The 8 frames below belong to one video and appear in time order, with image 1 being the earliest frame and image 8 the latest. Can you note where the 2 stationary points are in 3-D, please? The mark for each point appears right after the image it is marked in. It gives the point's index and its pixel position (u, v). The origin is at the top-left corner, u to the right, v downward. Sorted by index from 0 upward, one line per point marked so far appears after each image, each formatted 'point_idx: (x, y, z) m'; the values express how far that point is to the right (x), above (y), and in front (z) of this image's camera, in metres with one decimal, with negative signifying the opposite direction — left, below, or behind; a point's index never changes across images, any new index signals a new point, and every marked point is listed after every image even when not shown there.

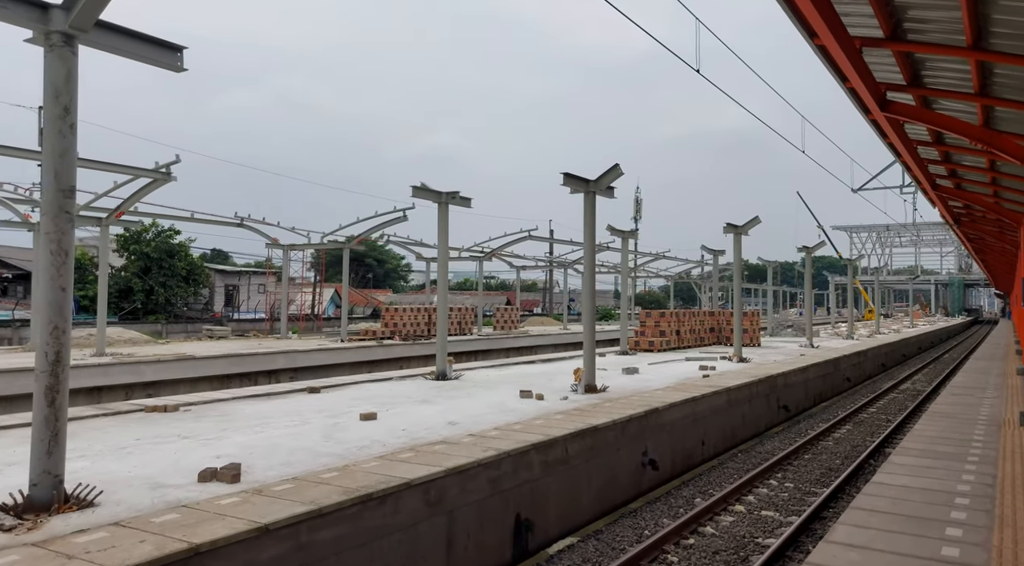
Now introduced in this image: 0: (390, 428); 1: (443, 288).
0: (-1.4, -1.7, +8.5) m
1: (-1.4, -0.1, +14.3) m
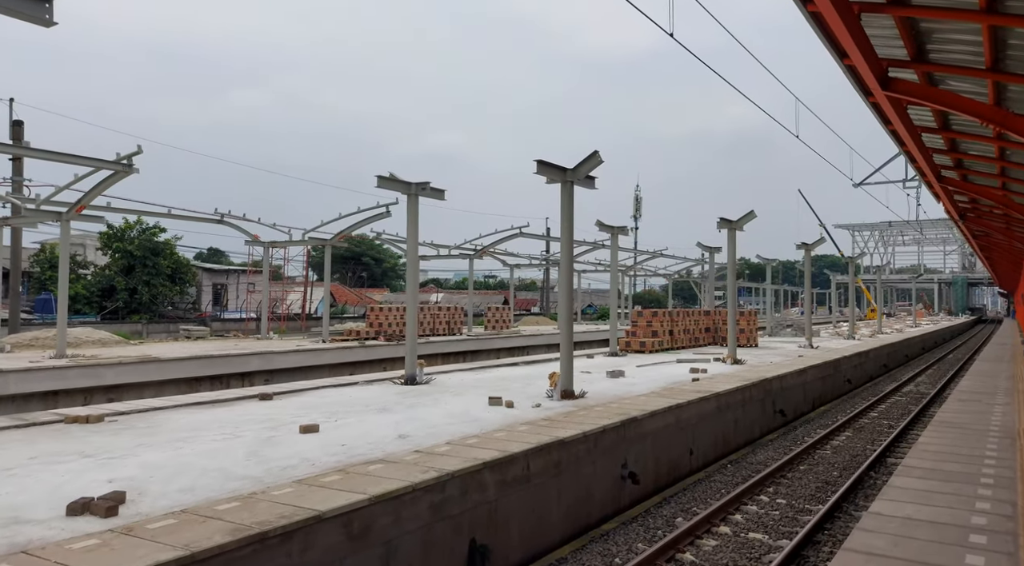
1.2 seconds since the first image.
0: (-1.9, -1.7, +7.5) m
1: (-1.8, 0.0, +13.3) m
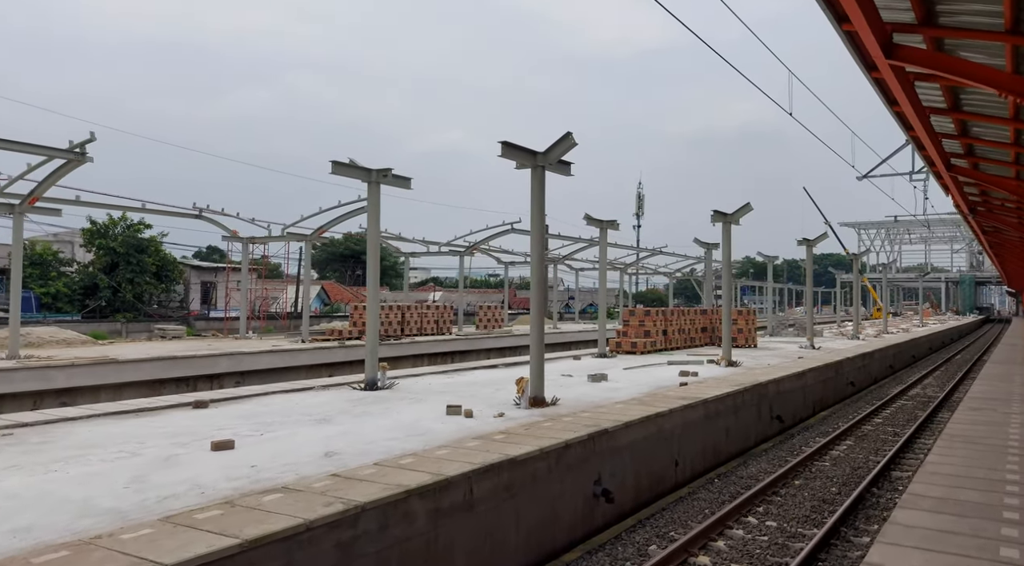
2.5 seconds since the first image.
0: (-2.5, -1.6, +6.5) m
1: (-2.4, 0.0, +12.2) m
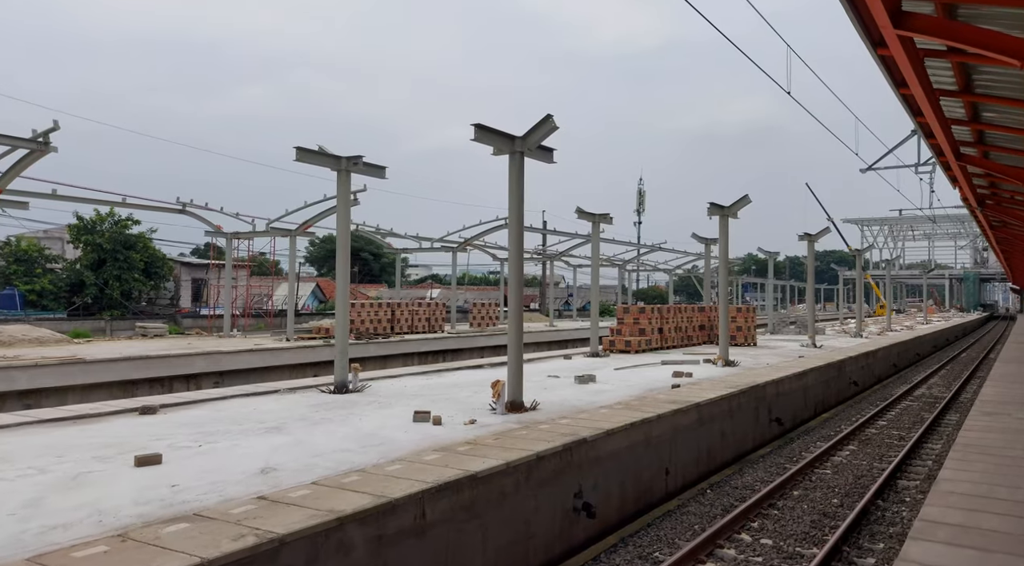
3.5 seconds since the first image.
0: (-2.8, -1.6, +5.7) m
1: (-2.7, +0.1, +11.4) m
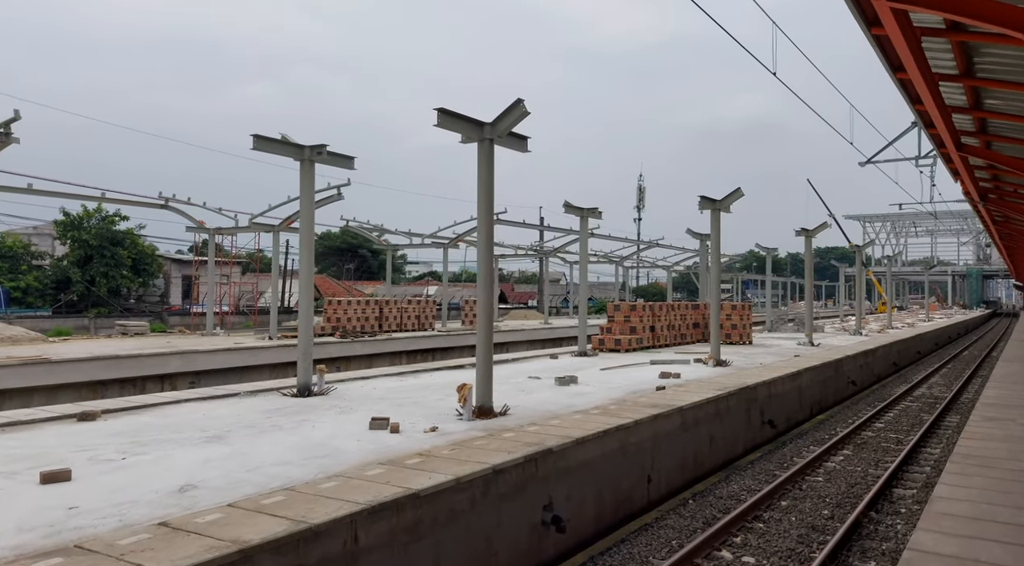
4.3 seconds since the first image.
0: (-3.2, -1.6, +5.1) m
1: (-3.1, +0.2, +10.8) m
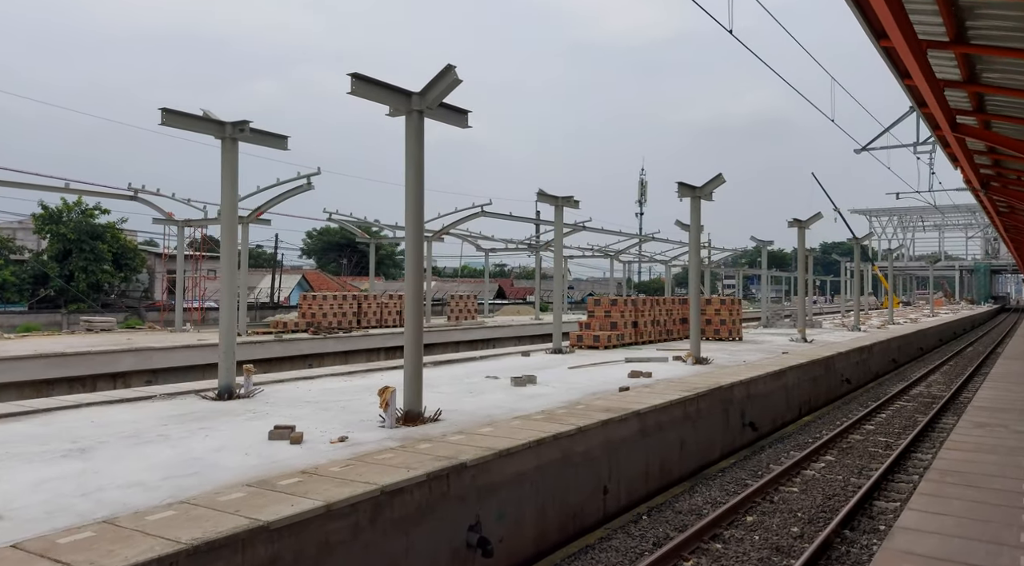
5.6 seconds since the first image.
0: (-4.1, -1.5, +4.1) m
1: (-3.9, +0.3, +9.9) m
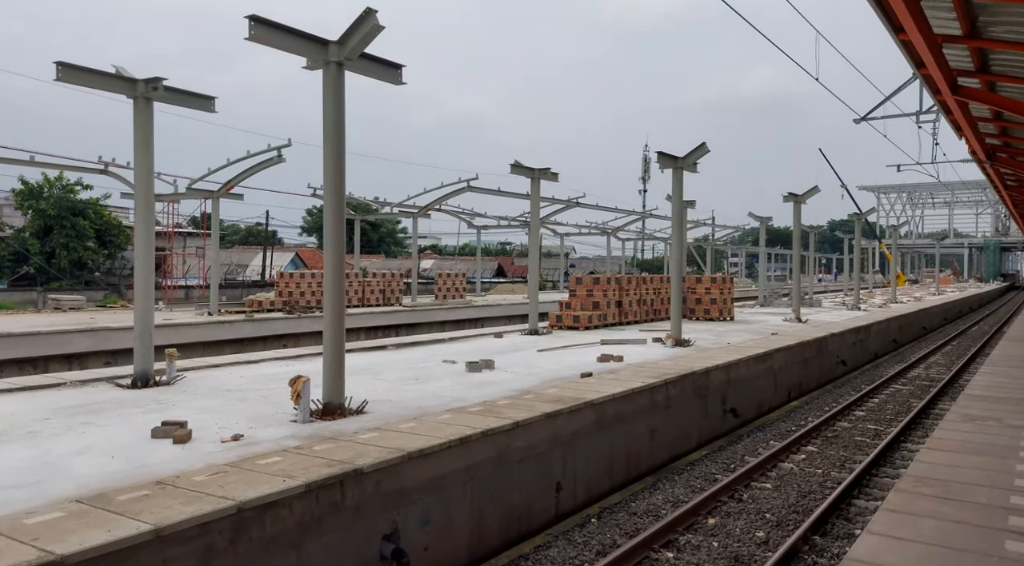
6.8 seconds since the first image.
0: (-4.8, -1.4, +3.3) m
1: (-4.6, +0.6, +9.0) m
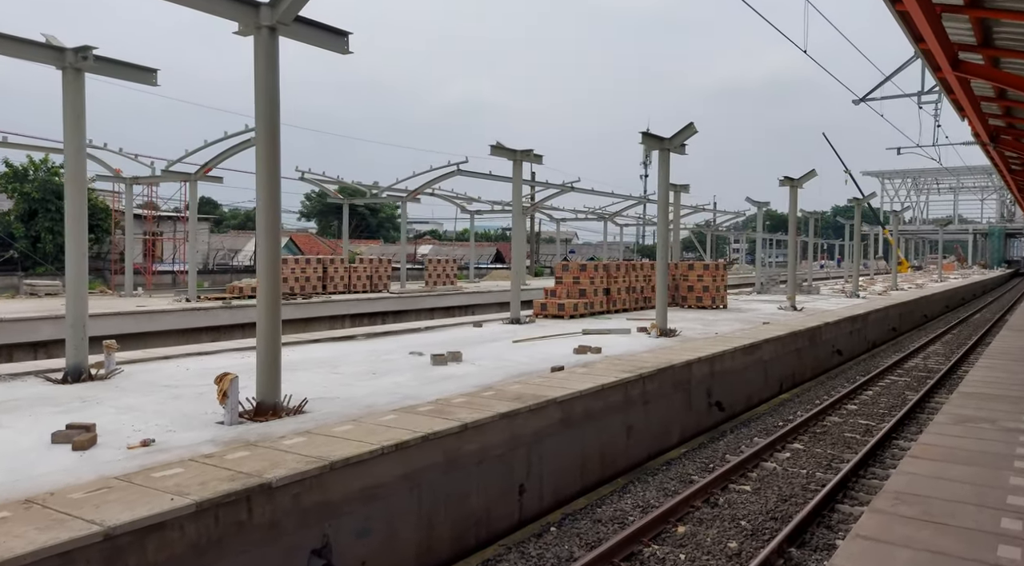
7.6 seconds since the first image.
0: (-5.3, -1.3, +2.7) m
1: (-5.0, +0.7, +8.3) m
